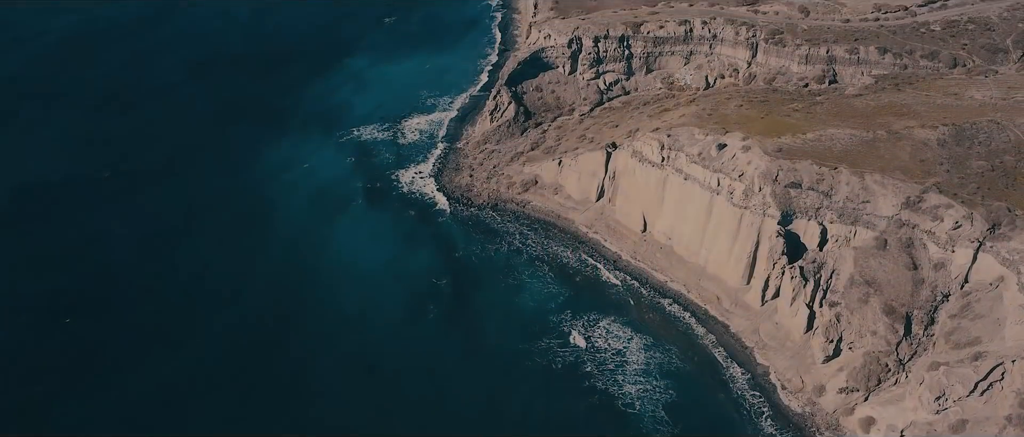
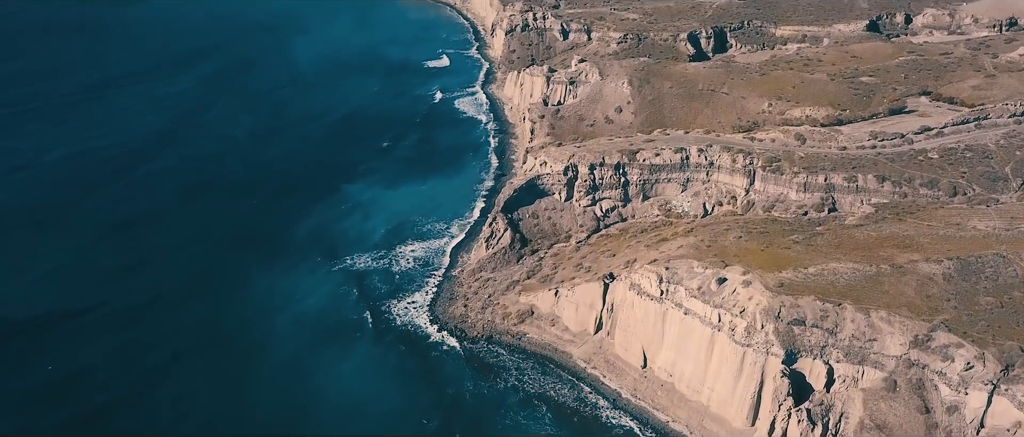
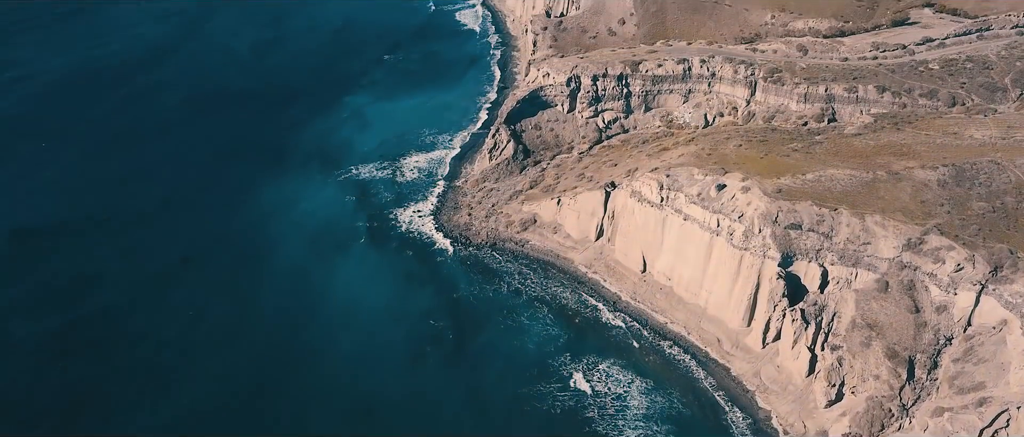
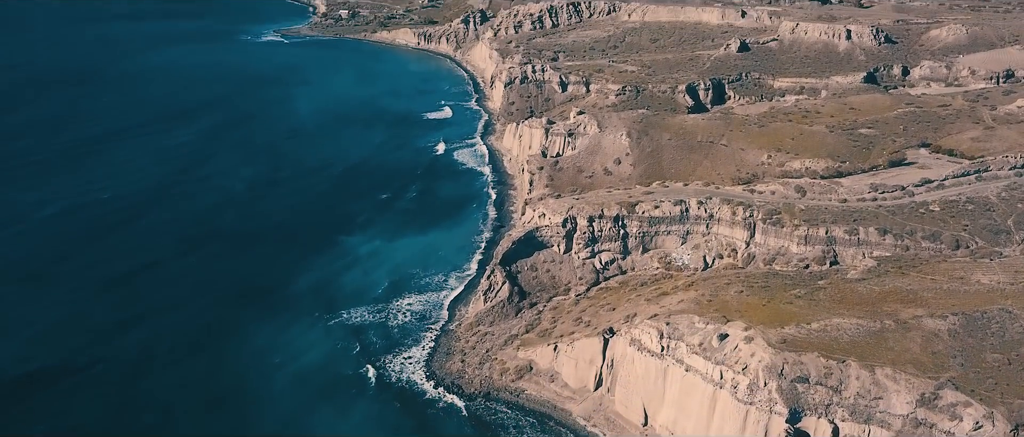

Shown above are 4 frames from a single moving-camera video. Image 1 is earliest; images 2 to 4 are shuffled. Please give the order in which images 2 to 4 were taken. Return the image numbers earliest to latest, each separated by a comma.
3, 2, 4
